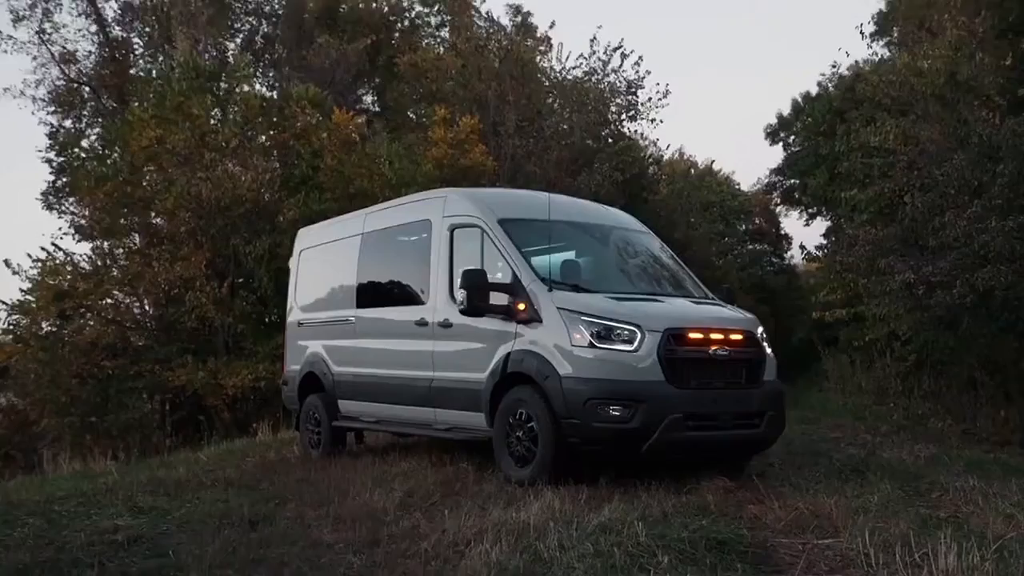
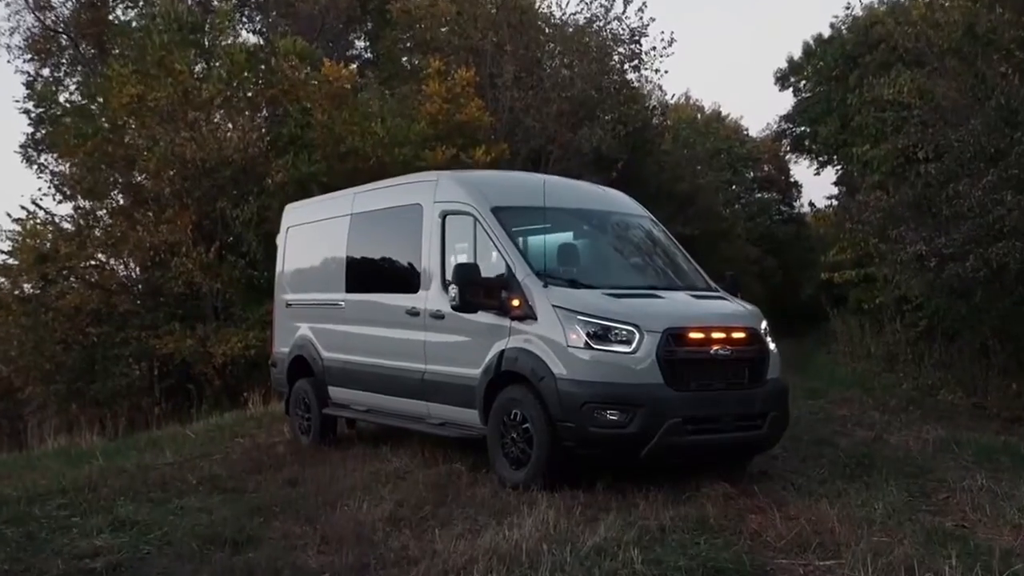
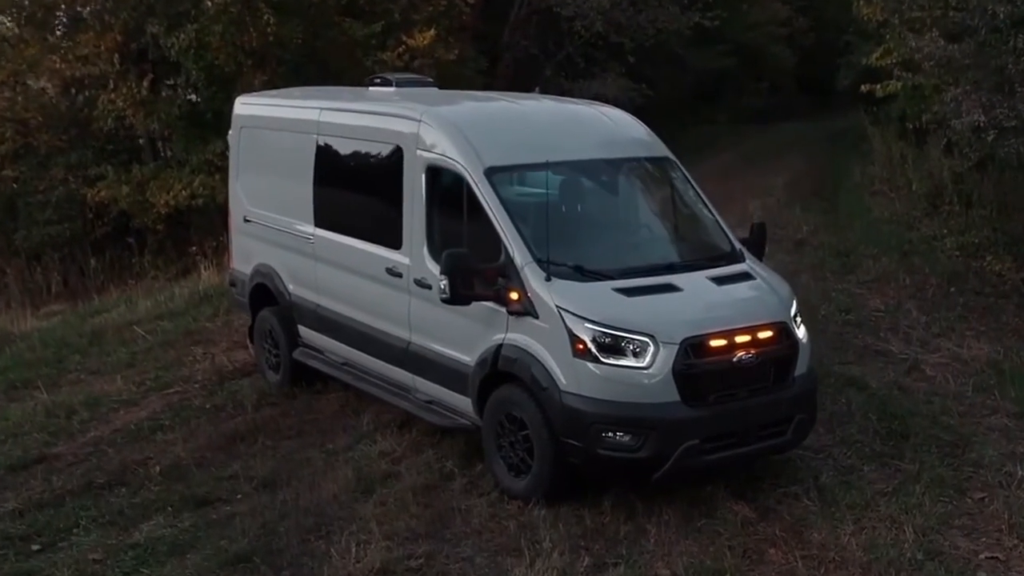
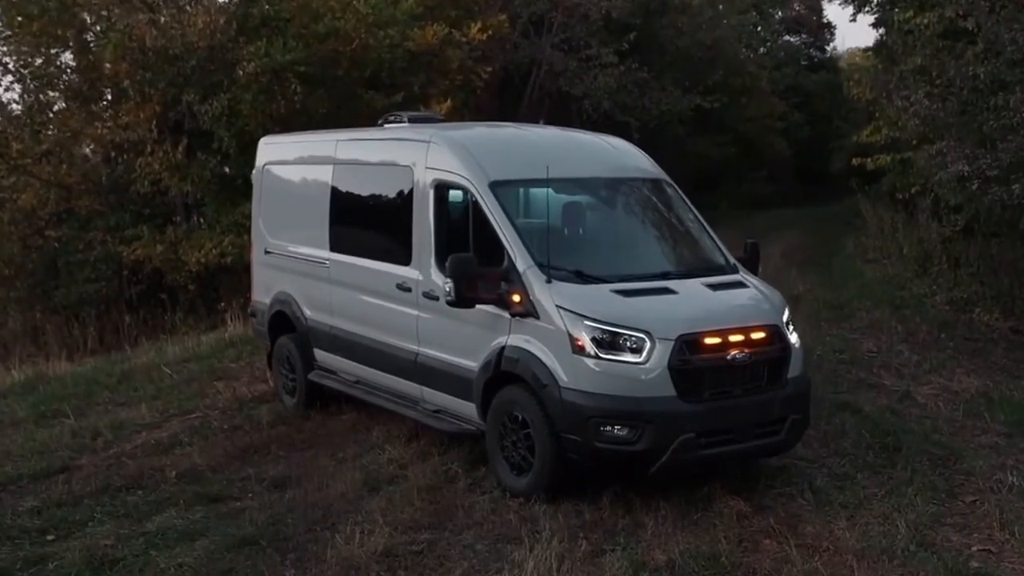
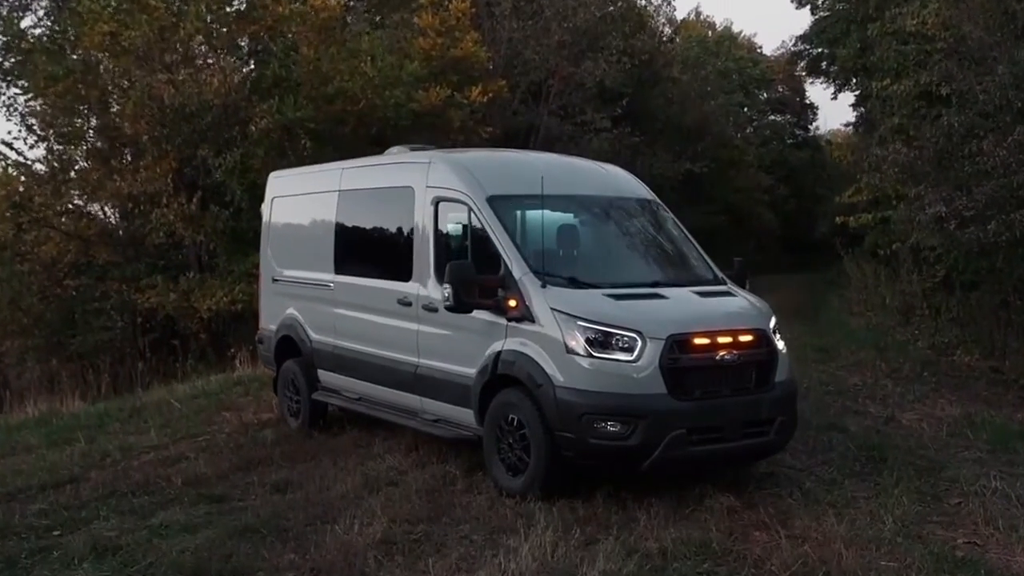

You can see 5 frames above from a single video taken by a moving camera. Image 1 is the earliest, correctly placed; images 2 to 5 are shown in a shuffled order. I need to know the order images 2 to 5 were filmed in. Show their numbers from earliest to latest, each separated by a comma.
2, 5, 4, 3
